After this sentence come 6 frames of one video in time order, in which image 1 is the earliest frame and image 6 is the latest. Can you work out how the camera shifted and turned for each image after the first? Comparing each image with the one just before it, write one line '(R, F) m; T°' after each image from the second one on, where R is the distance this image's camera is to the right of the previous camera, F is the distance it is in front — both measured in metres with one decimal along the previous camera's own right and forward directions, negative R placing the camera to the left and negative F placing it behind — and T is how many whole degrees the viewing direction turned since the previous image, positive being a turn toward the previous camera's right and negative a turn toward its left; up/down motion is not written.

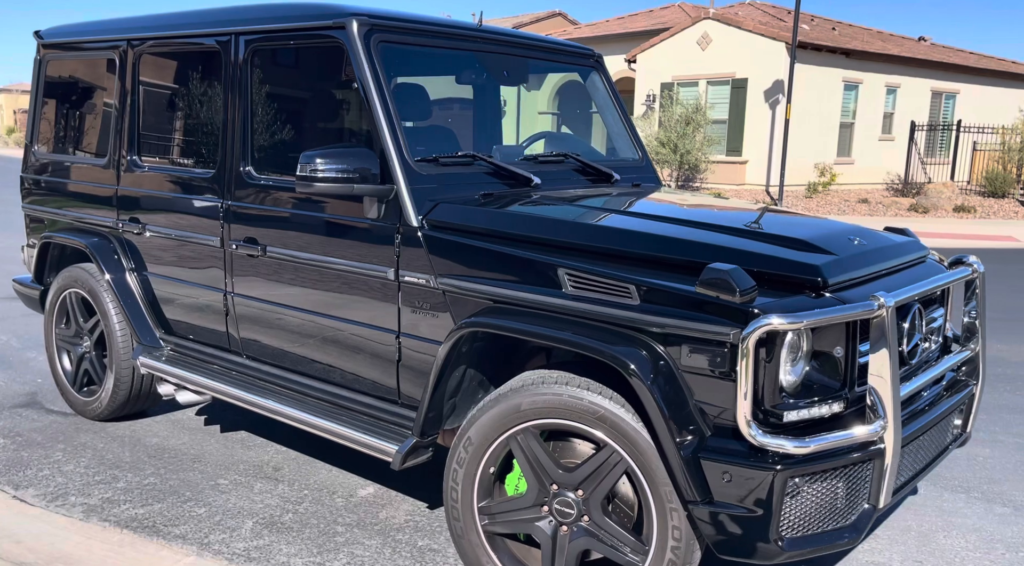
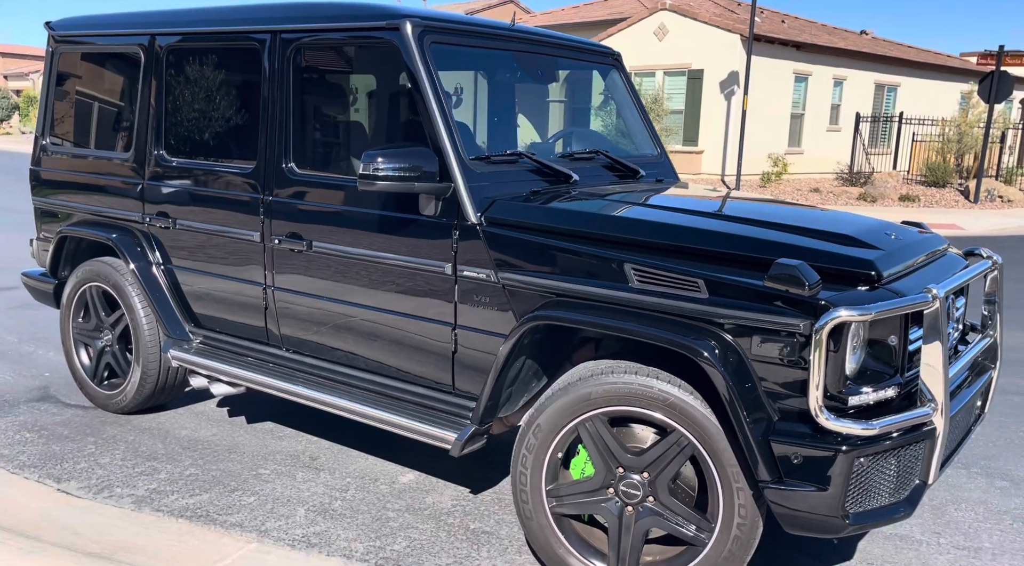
(-0.4, -0.1) m; +4°
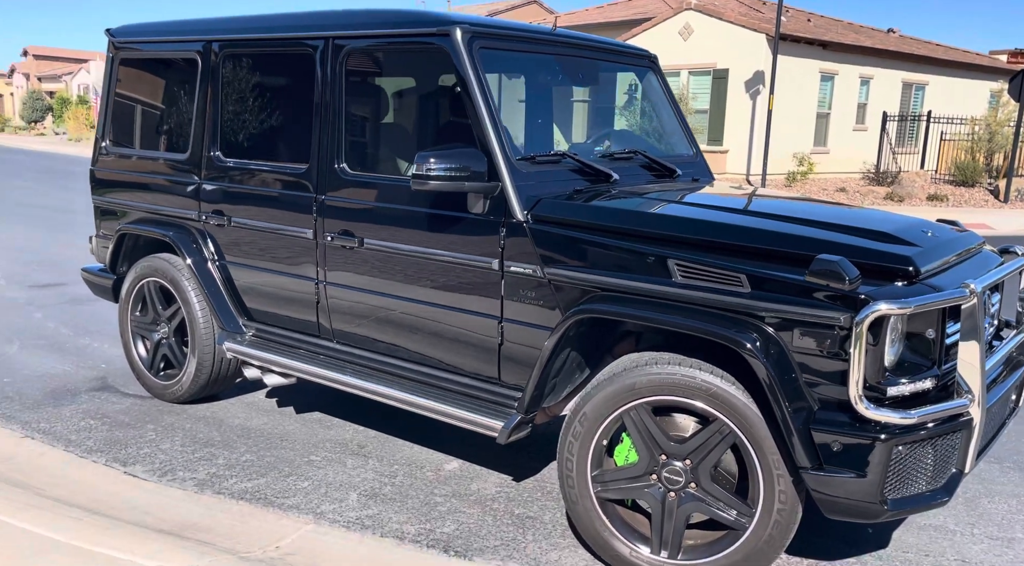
(-0.1, -0.2) m; -1°
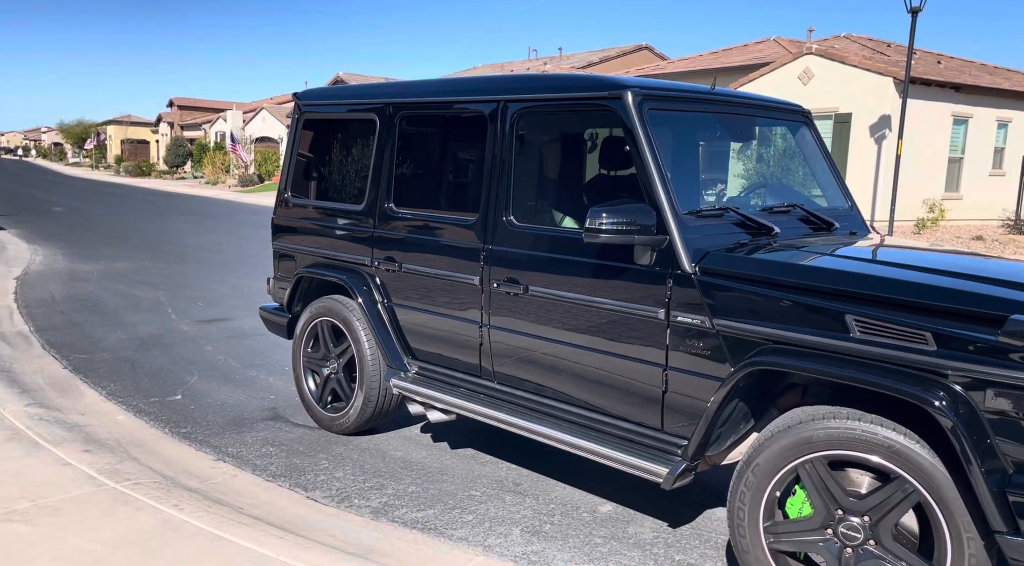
(-0.3, -0.2) m; -7°
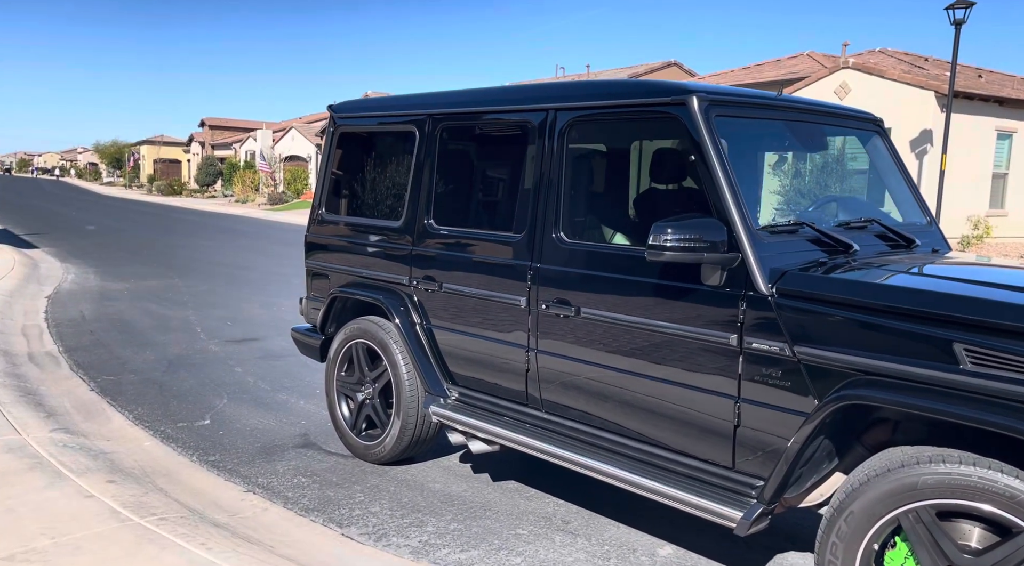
(-0.1, +0.3) m; -2°
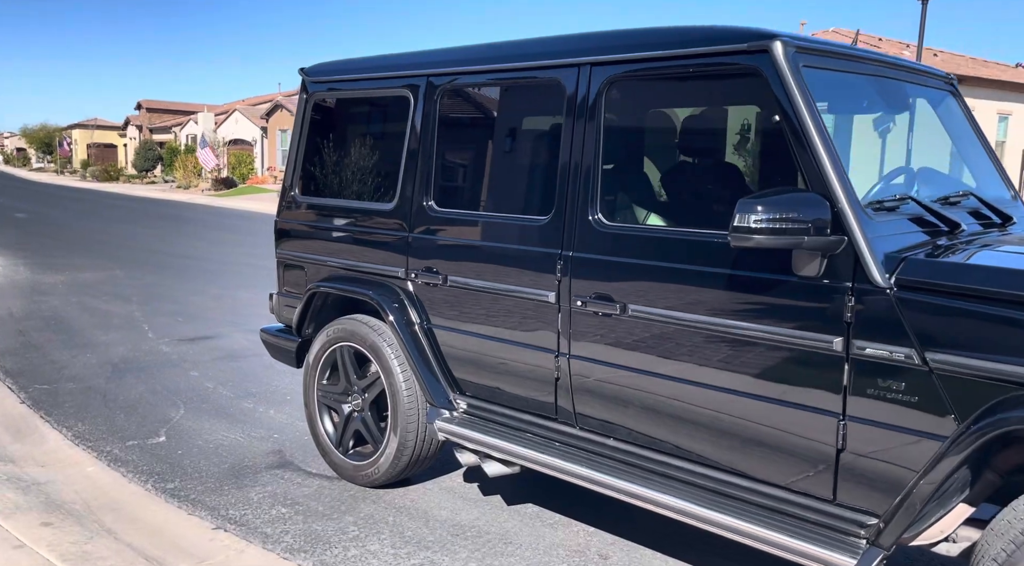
(-0.3, +0.7) m; +4°
